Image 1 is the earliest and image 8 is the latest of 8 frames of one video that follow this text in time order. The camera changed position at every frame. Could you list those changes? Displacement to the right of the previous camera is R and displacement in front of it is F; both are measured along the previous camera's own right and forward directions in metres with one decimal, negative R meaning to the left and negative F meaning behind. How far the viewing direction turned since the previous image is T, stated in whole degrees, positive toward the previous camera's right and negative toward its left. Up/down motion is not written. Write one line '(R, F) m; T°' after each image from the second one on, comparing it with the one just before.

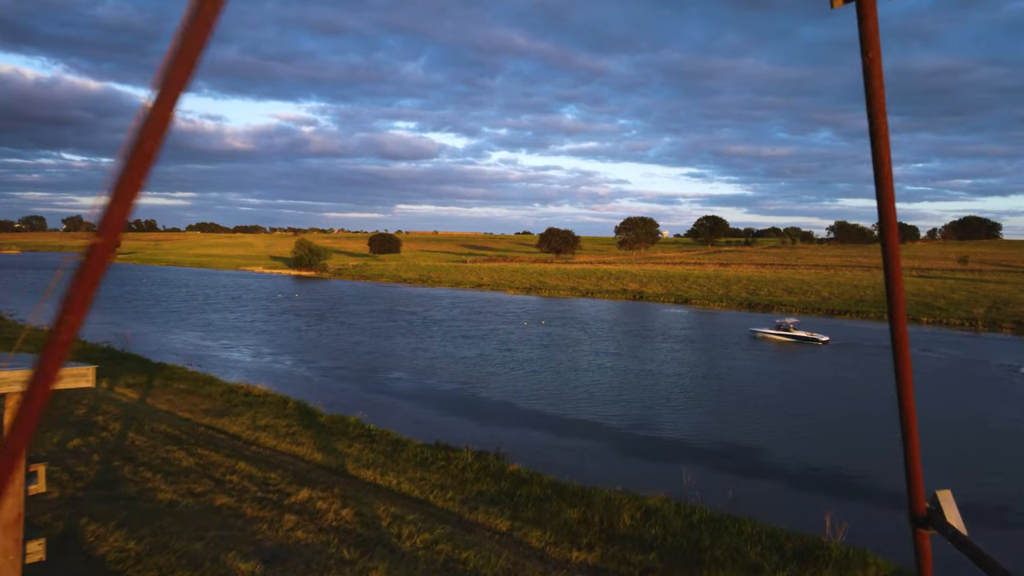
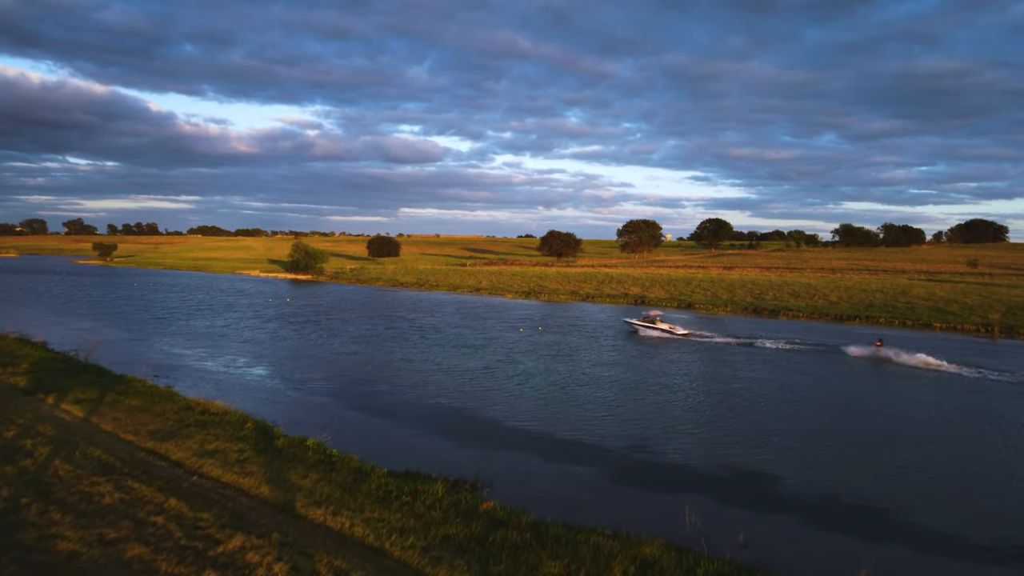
(+0.5, +1.8) m; 0°
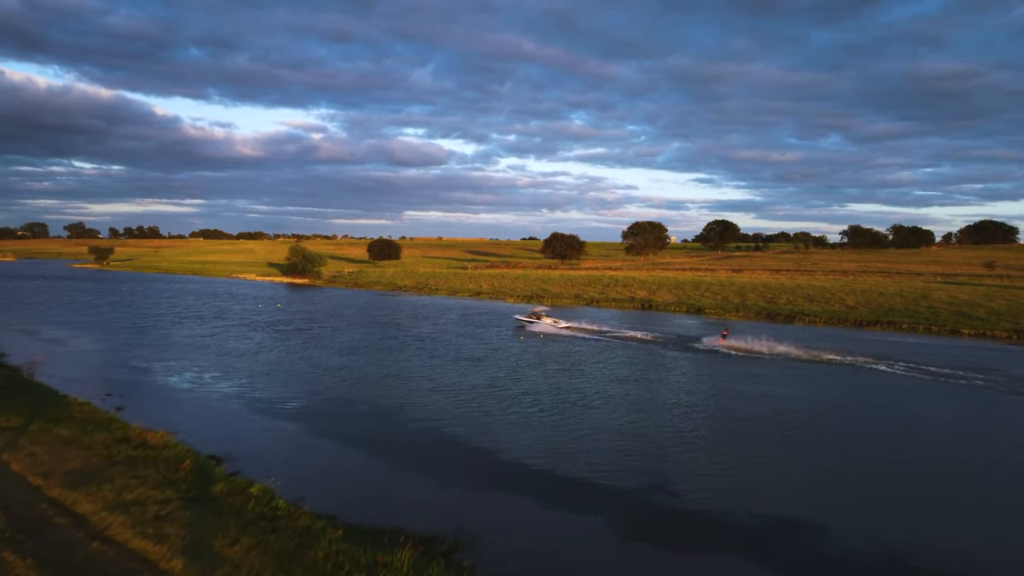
(+0.3, +2.6) m; 0°
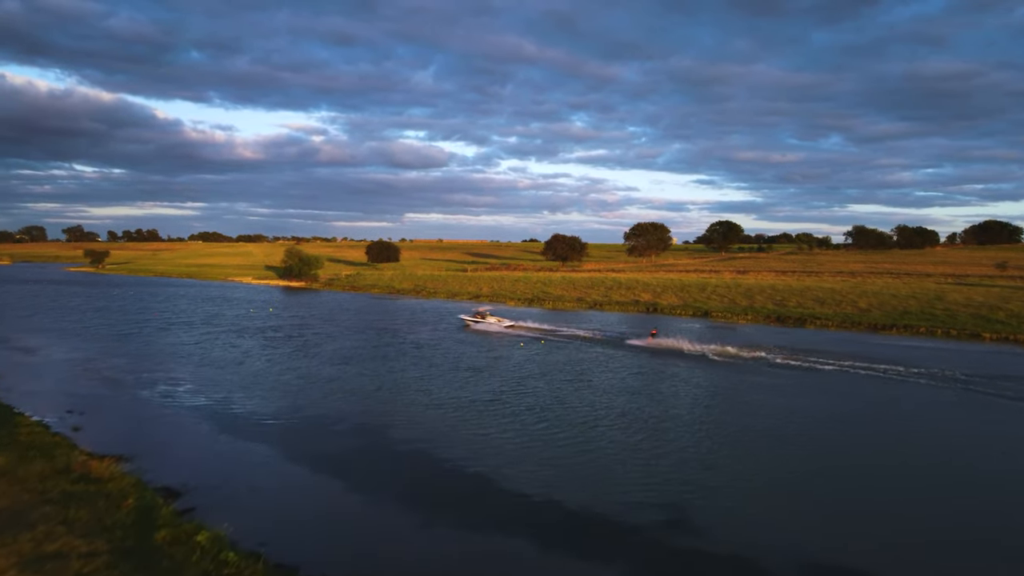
(+0.1, +1.9) m; 0°
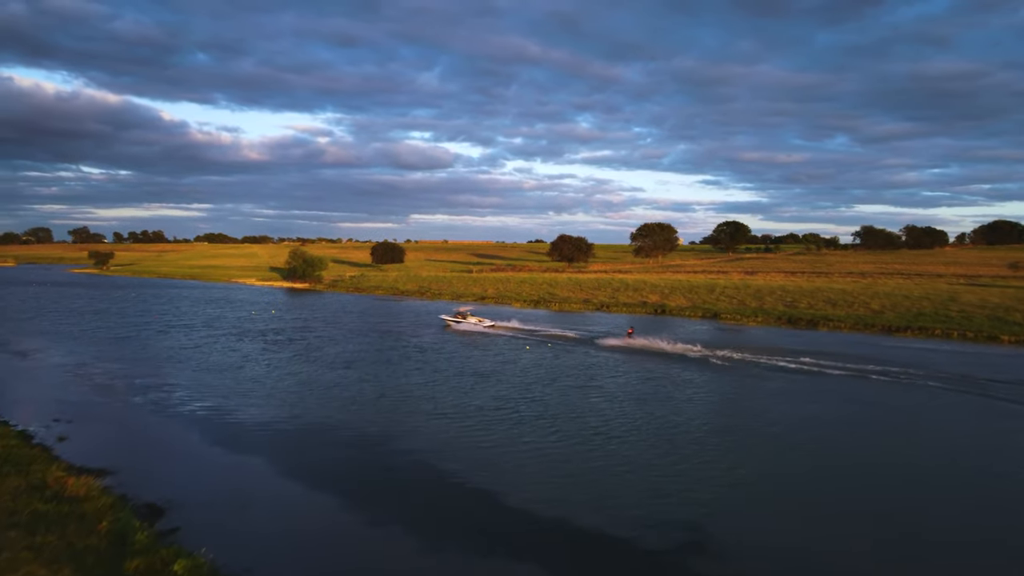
(0.0, +0.9) m; 0°
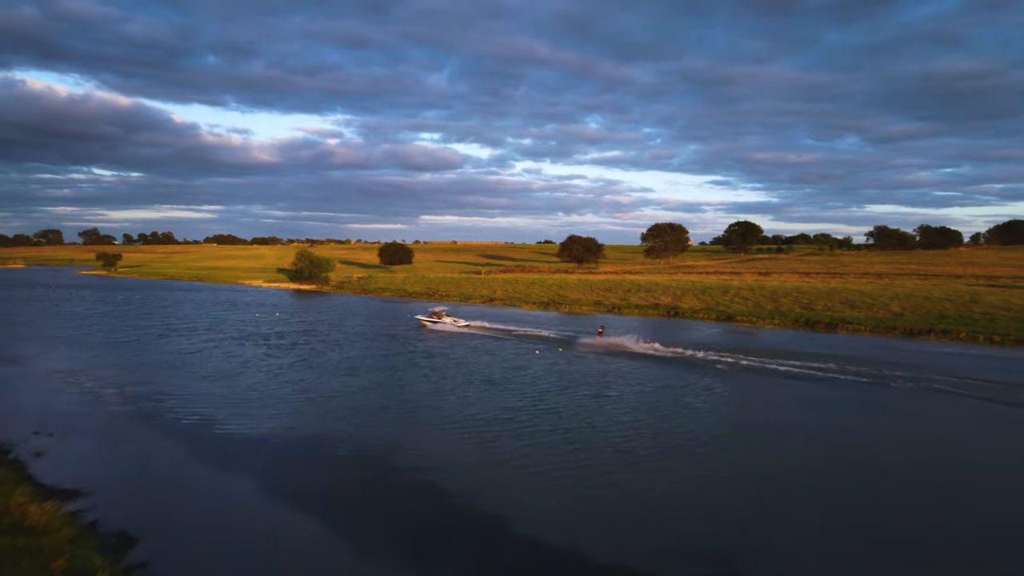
(0.0, +1.3) m; -1°
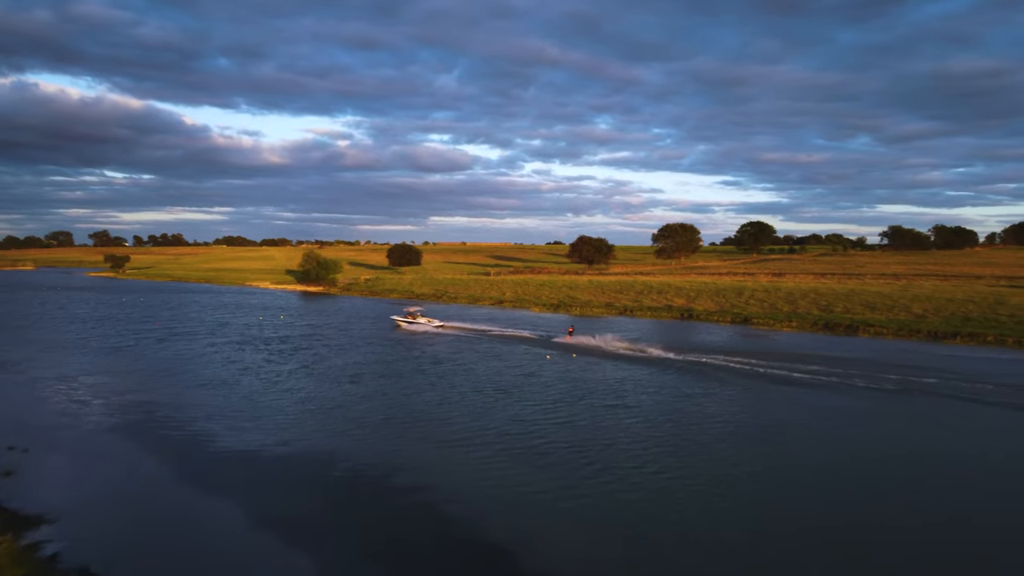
(0.0, +1.3) m; -1°
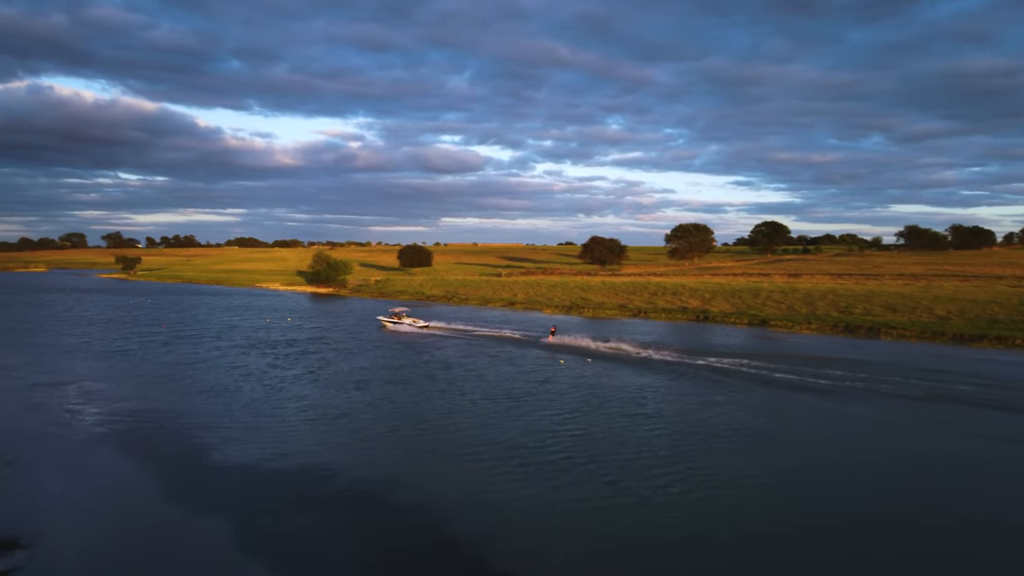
(0.0, +1.0) m; -1°
